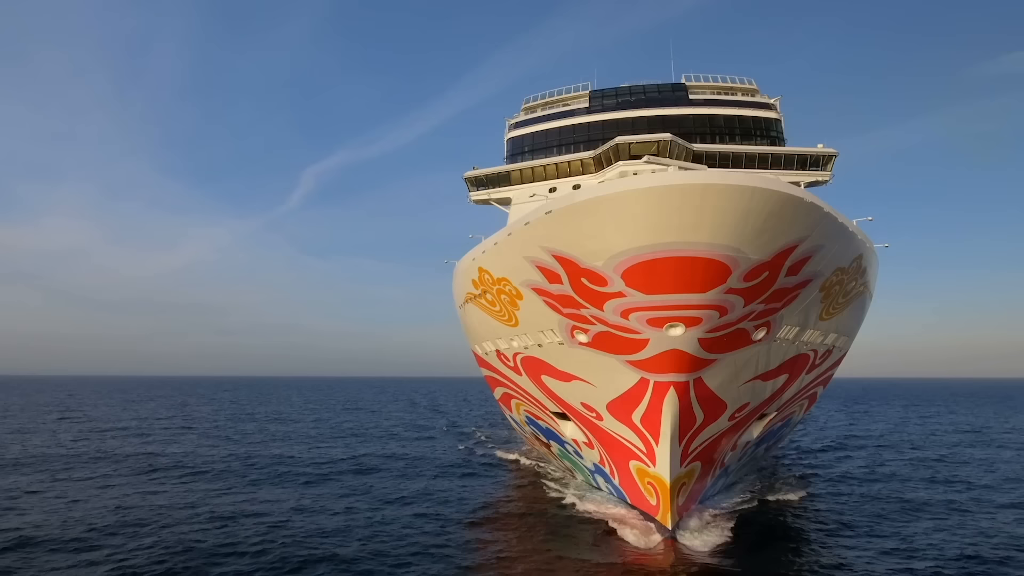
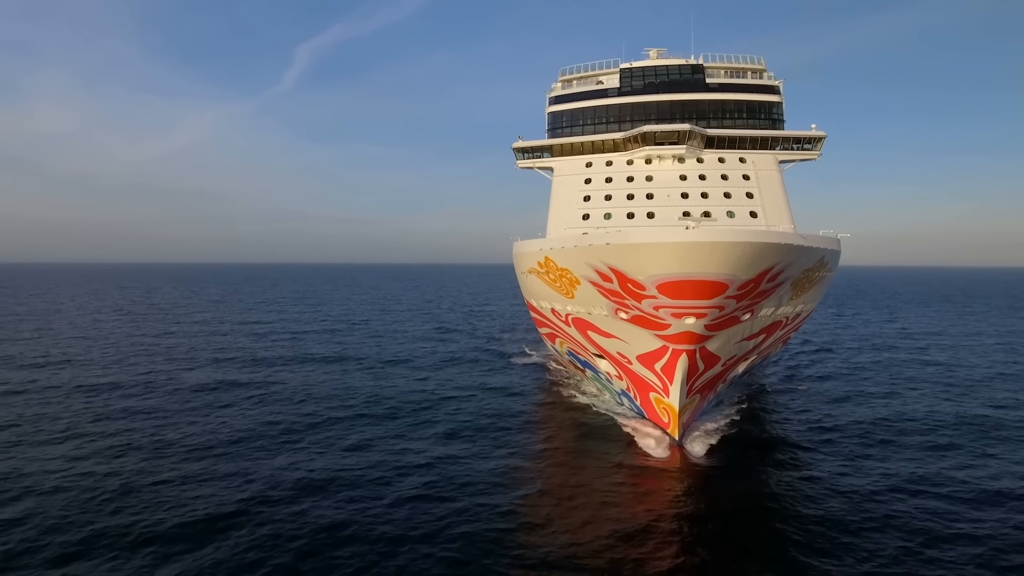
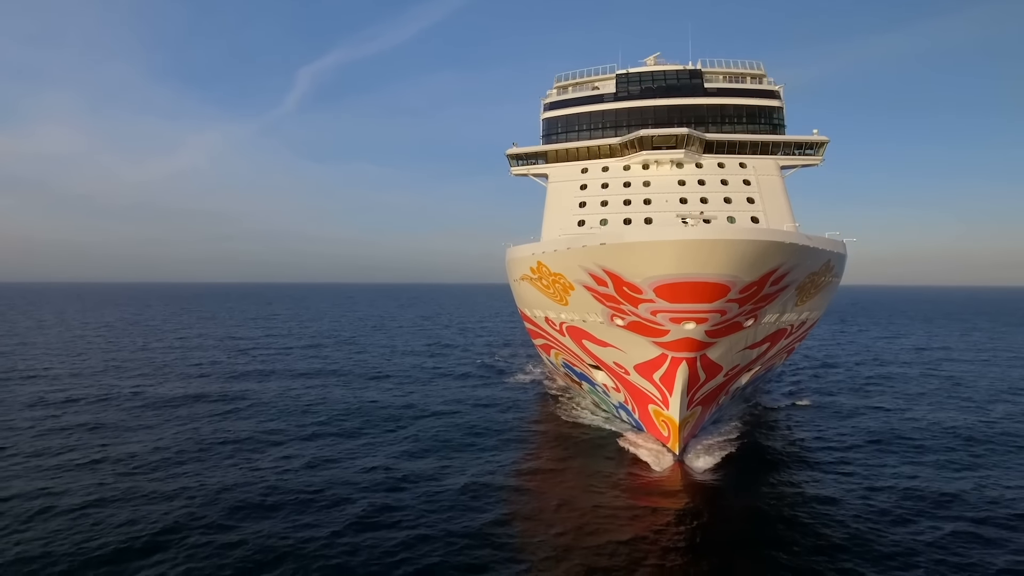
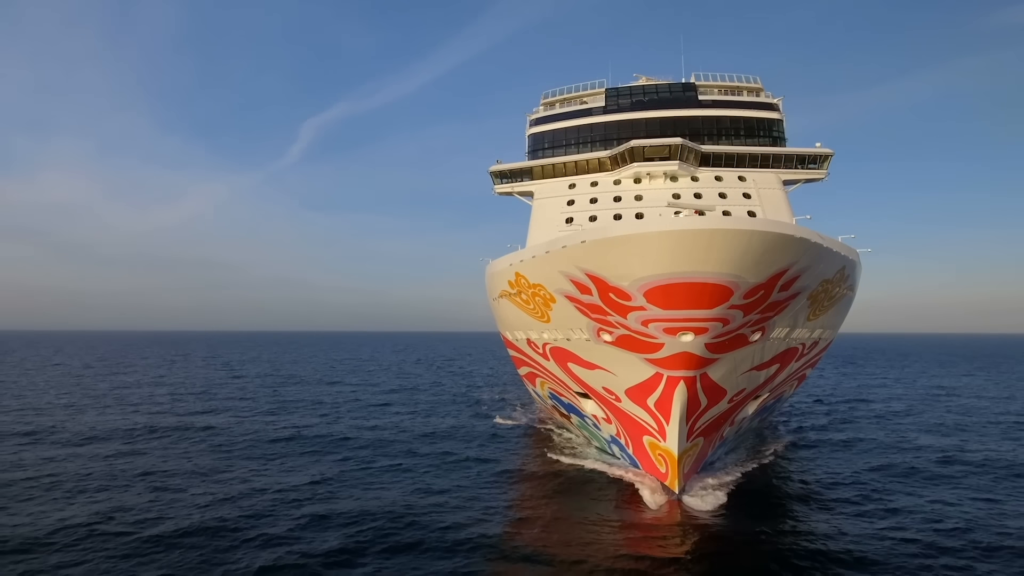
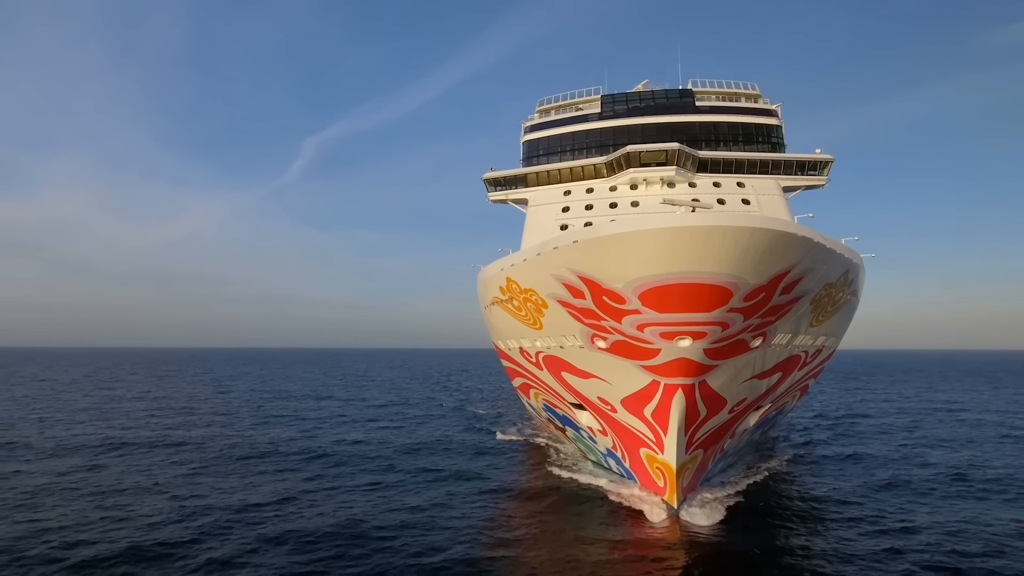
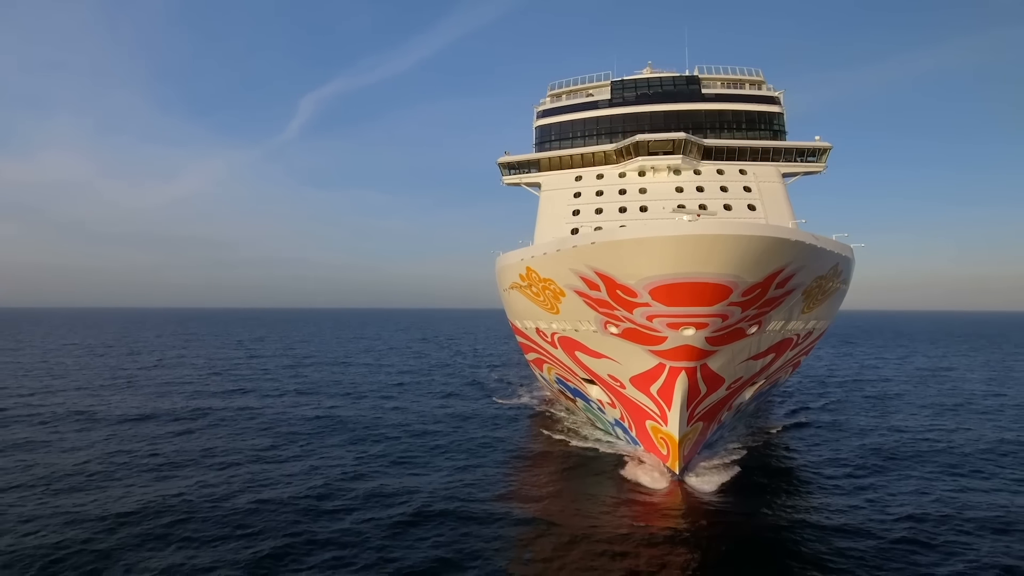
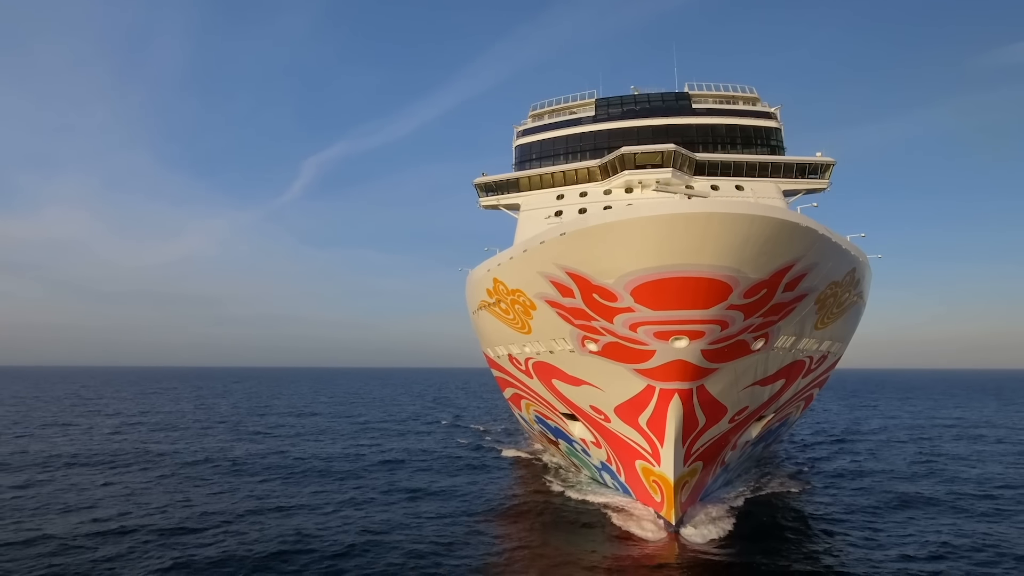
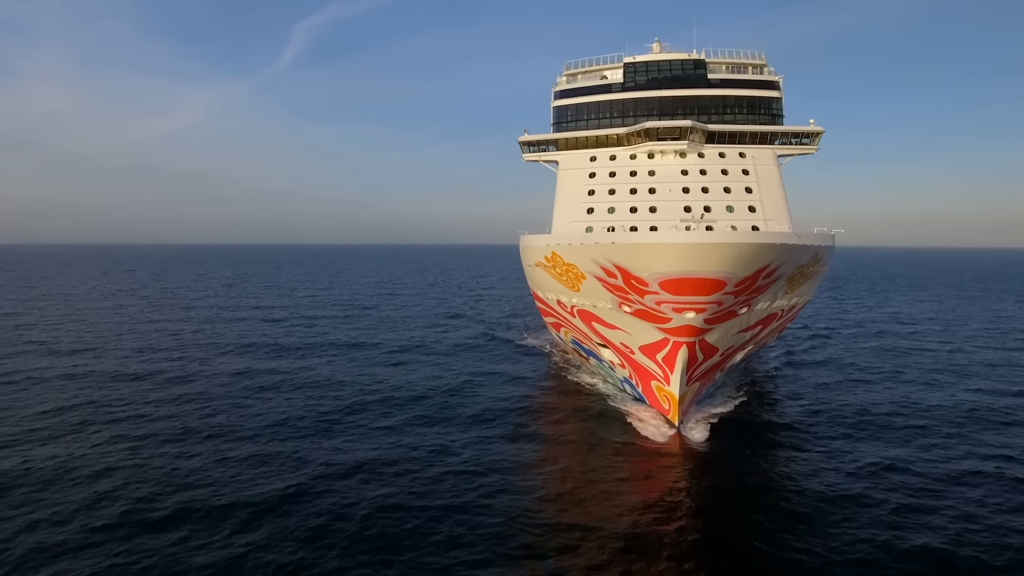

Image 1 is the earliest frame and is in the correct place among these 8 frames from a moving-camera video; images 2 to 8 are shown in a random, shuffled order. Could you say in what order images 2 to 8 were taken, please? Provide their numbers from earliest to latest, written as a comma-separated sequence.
7, 5, 4, 6, 3, 2, 8
